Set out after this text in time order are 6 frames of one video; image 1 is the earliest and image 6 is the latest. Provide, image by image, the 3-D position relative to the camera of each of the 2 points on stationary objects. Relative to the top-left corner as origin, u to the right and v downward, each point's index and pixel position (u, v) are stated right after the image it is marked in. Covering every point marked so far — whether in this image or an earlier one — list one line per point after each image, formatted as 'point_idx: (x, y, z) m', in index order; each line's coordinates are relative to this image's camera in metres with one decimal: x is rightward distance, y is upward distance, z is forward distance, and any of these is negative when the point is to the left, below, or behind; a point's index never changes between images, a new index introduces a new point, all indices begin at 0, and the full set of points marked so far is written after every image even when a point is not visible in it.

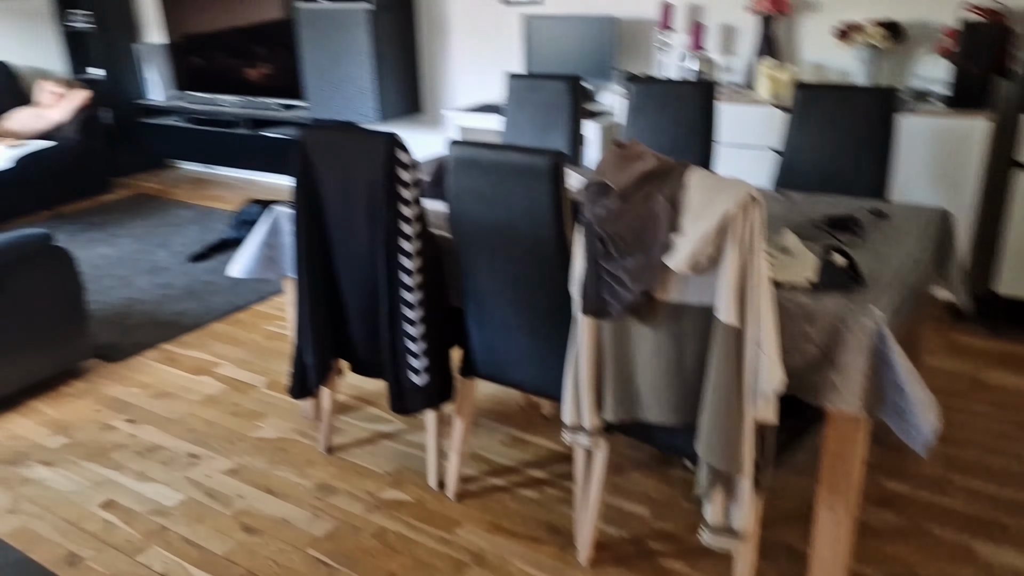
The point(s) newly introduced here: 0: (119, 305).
0: (-1.7, -0.1, +3.5) m
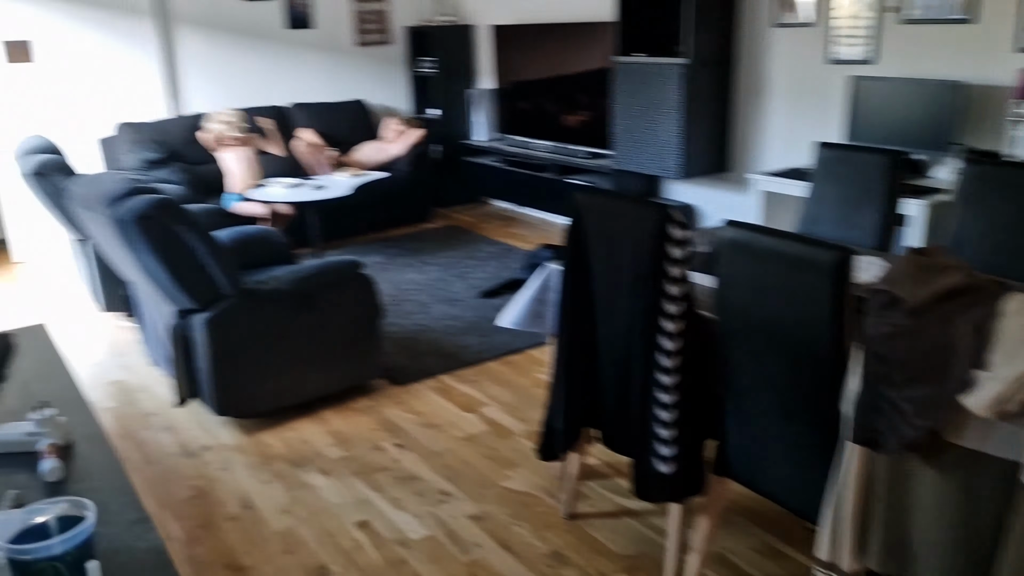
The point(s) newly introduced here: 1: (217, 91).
0: (-0.4, -0.2, +3.8) m
1: (-2.0, +1.3, +5.6) m
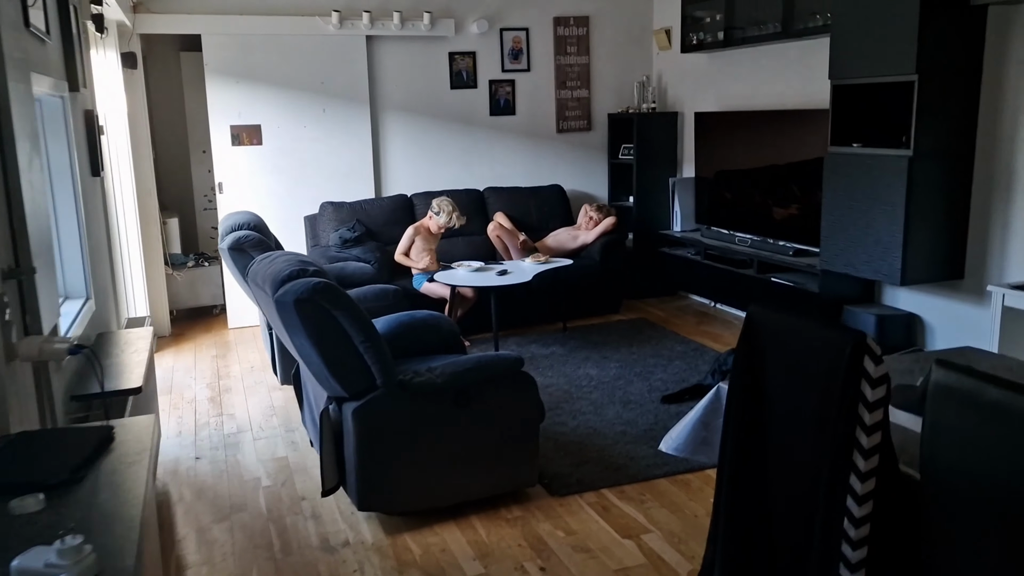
0: (+0.3, -0.6, +3.5) m
1: (-0.6, +0.8, +5.8) m
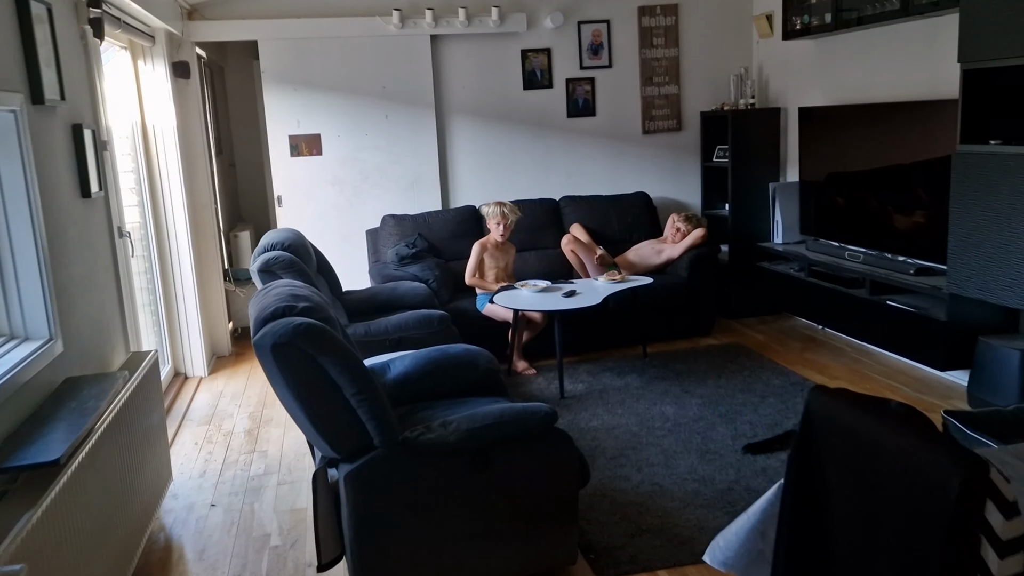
0: (+0.5, -0.7, +3.0) m
1: (-0.1, +0.7, +5.4) m
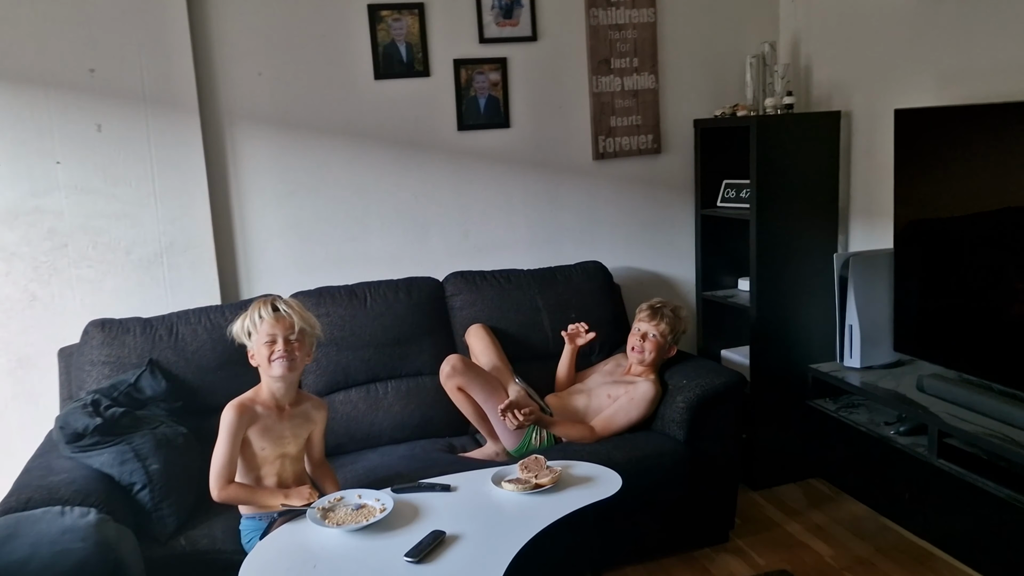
0: (+0.1, -1.2, +0.5) m
1: (-0.7, +0.1, +2.9) m
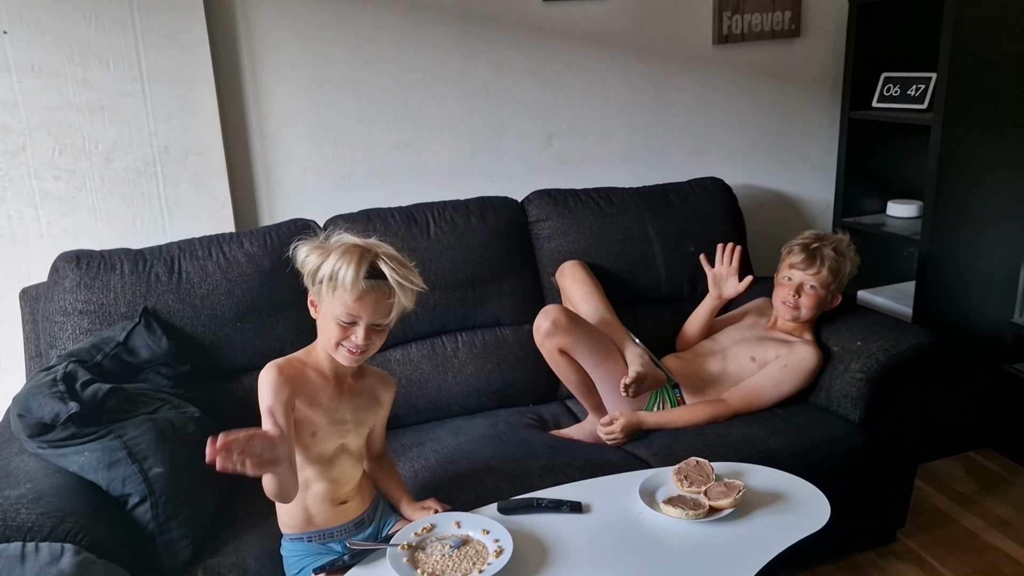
0: (+0.4, -1.3, 0.0) m
1: (-0.4, +0.3, +2.2) m
